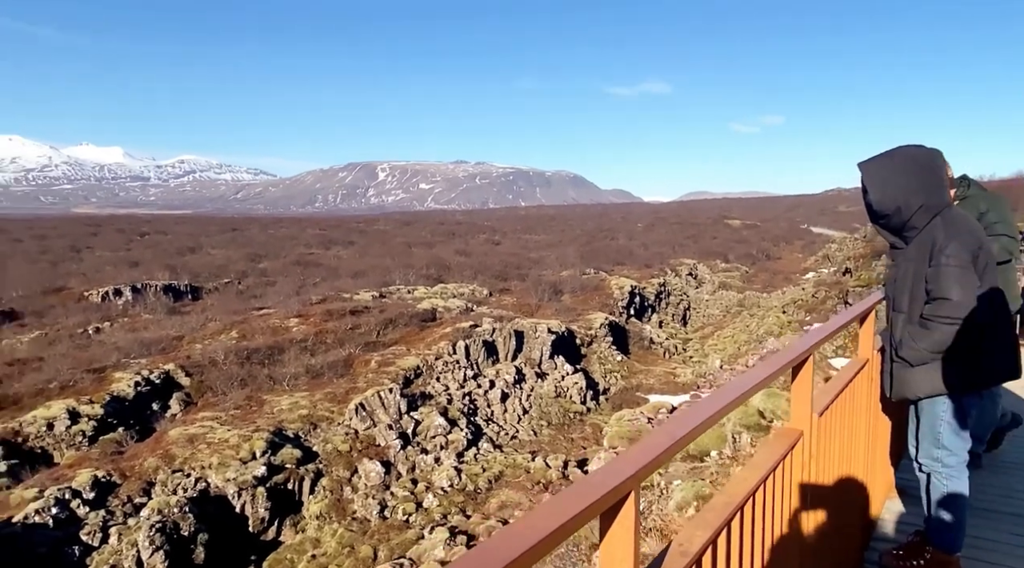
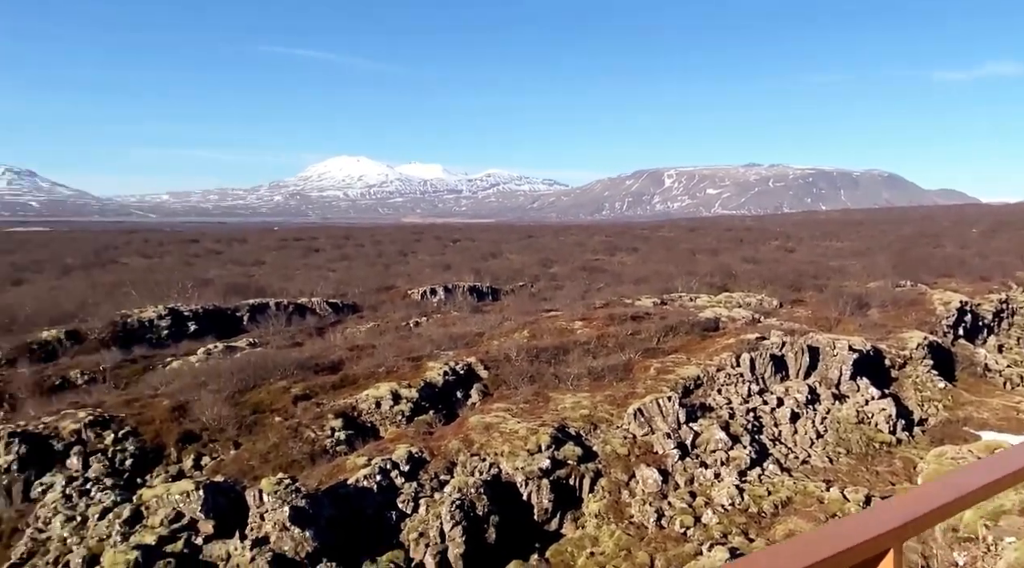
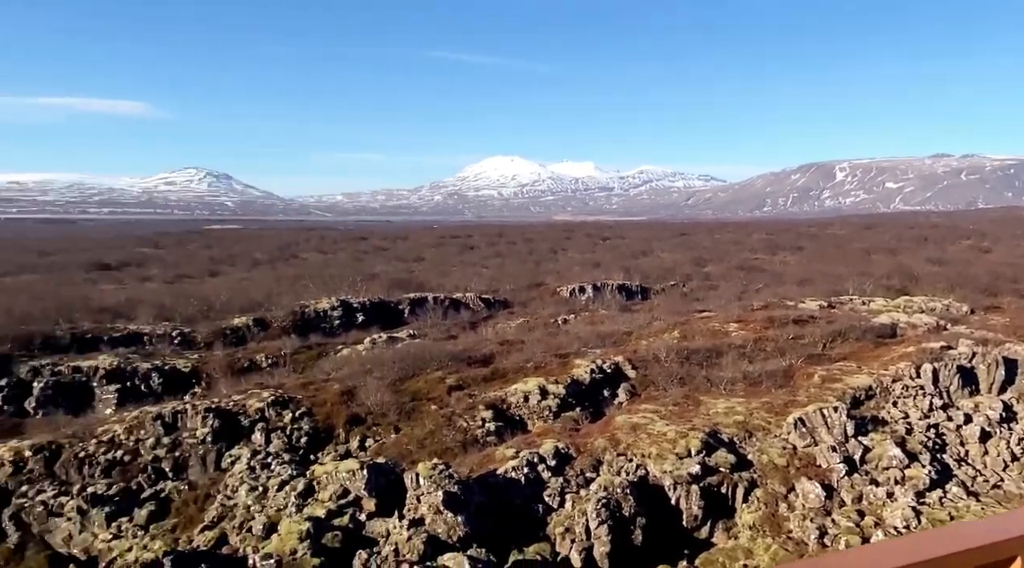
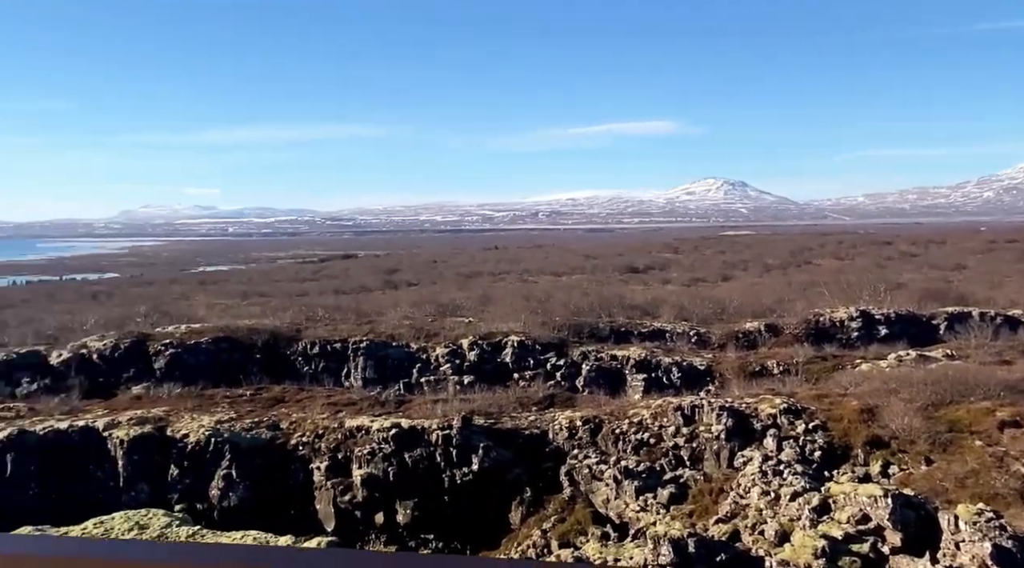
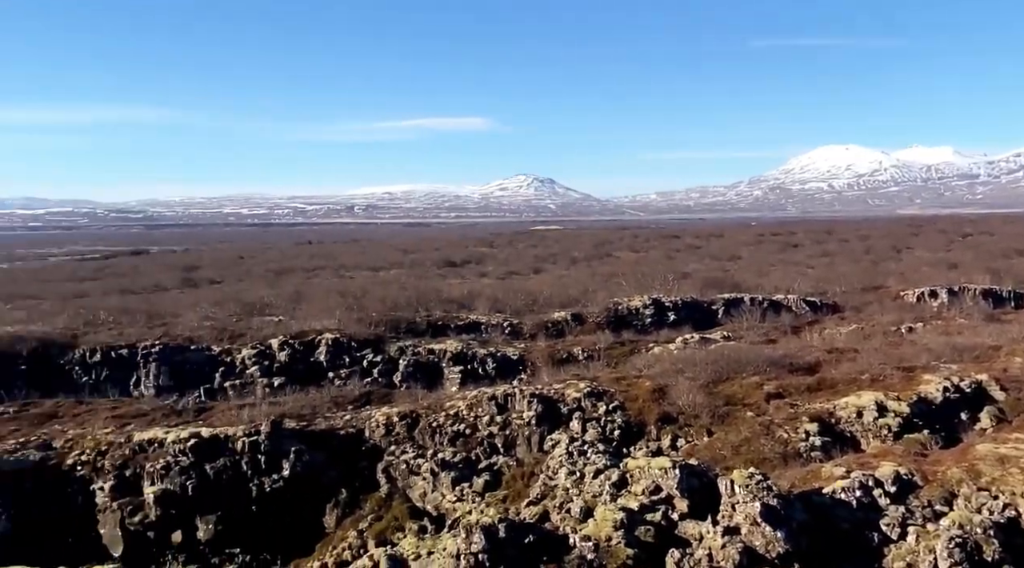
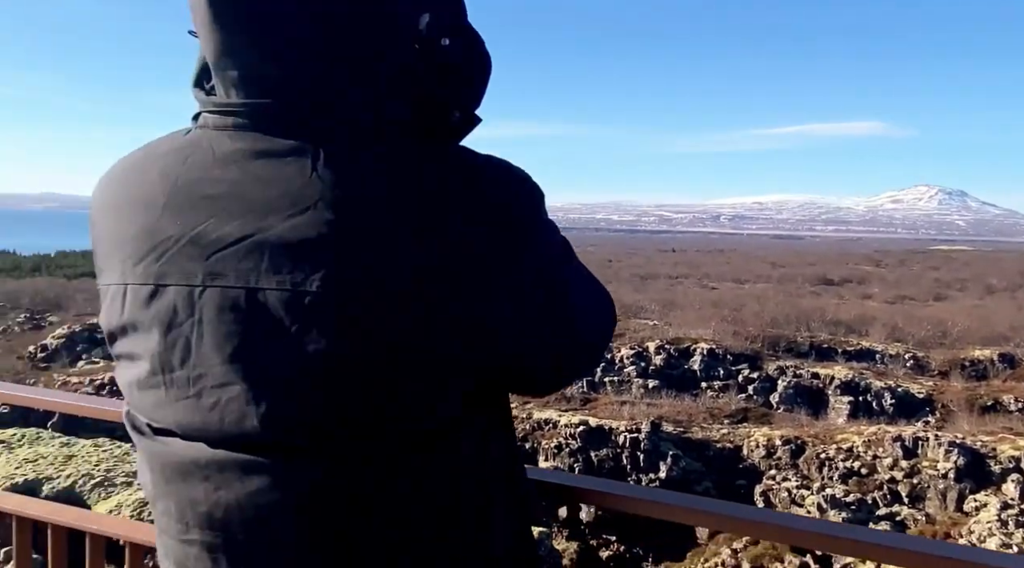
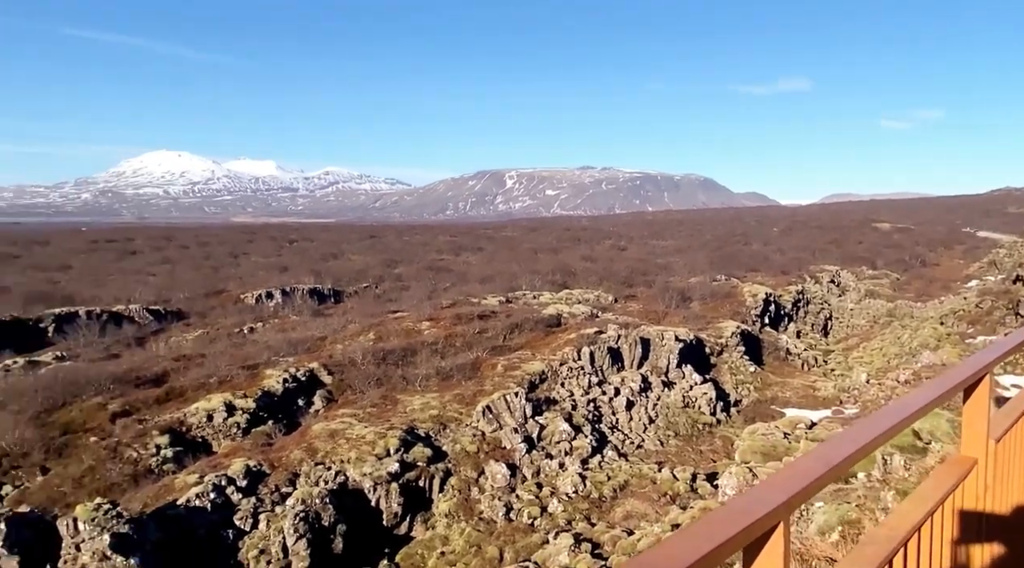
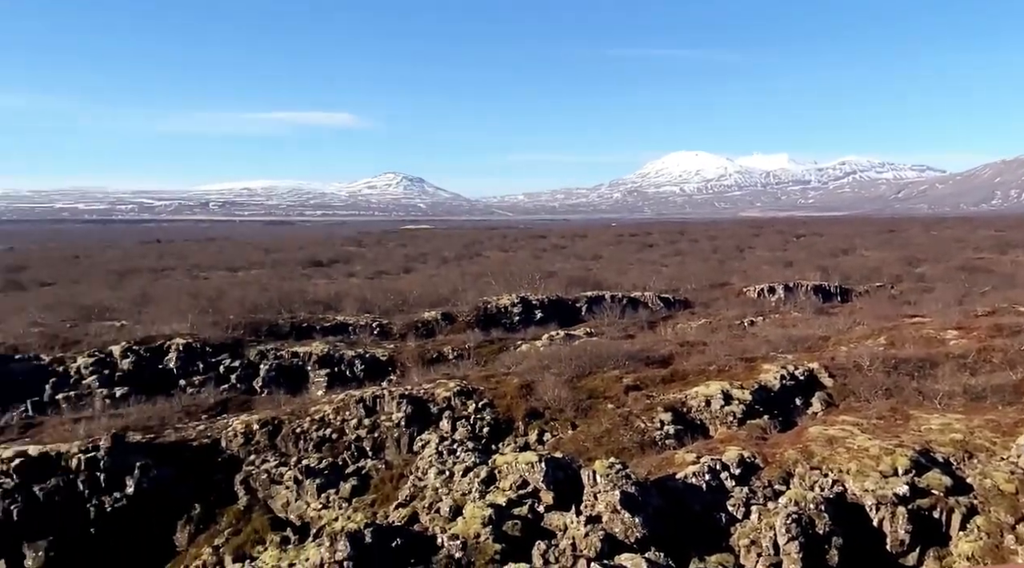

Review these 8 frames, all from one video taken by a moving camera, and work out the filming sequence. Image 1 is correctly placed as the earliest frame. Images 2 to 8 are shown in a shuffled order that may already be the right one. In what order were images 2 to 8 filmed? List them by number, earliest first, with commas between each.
7, 2, 3, 8, 5, 4, 6
